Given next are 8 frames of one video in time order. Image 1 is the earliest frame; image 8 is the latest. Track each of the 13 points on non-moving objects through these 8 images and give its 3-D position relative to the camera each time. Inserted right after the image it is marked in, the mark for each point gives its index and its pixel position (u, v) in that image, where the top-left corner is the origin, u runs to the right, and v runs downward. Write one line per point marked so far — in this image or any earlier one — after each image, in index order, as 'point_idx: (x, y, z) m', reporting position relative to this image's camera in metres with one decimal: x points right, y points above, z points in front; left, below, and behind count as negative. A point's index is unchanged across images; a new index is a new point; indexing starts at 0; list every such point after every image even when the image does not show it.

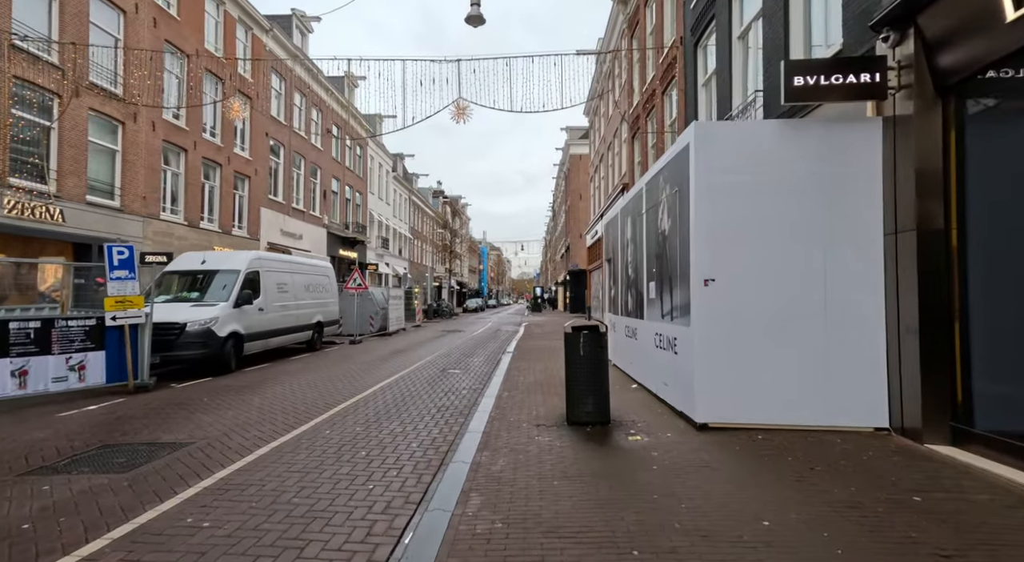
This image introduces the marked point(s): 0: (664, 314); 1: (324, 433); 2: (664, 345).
0: (+2.0, -0.4, +7.1) m
1: (-2.1, -1.7, +6.3) m
2: (+2.0, -0.8, +7.1) m
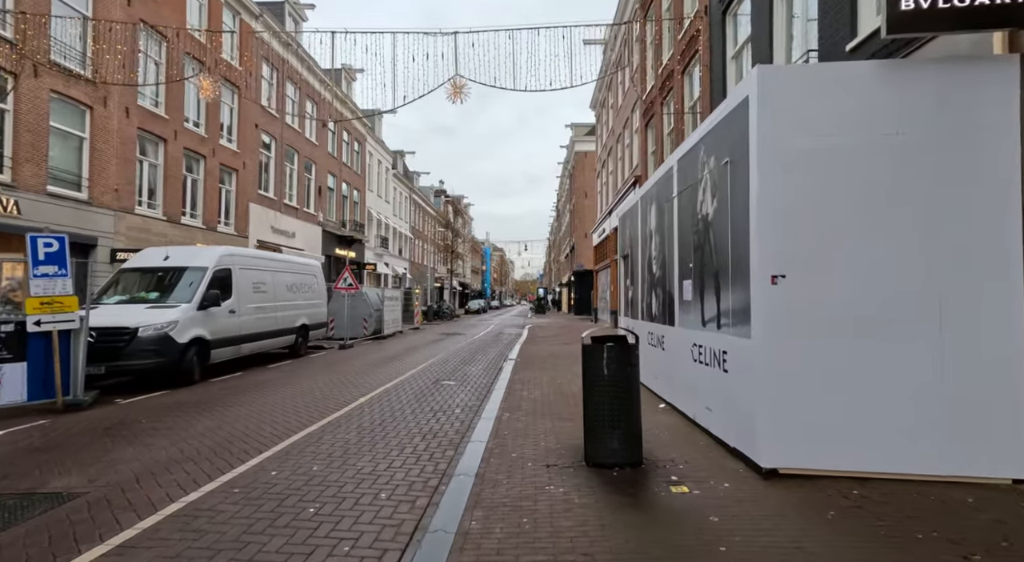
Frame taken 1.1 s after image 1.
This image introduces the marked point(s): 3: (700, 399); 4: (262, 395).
0: (+2.0, -0.4, +5.6) m
1: (-2.1, -1.7, +4.8) m
2: (+2.0, -0.8, +5.6) m
3: (+2.0, -1.2, +5.8) m
4: (-4.1, -1.9, +9.3) m
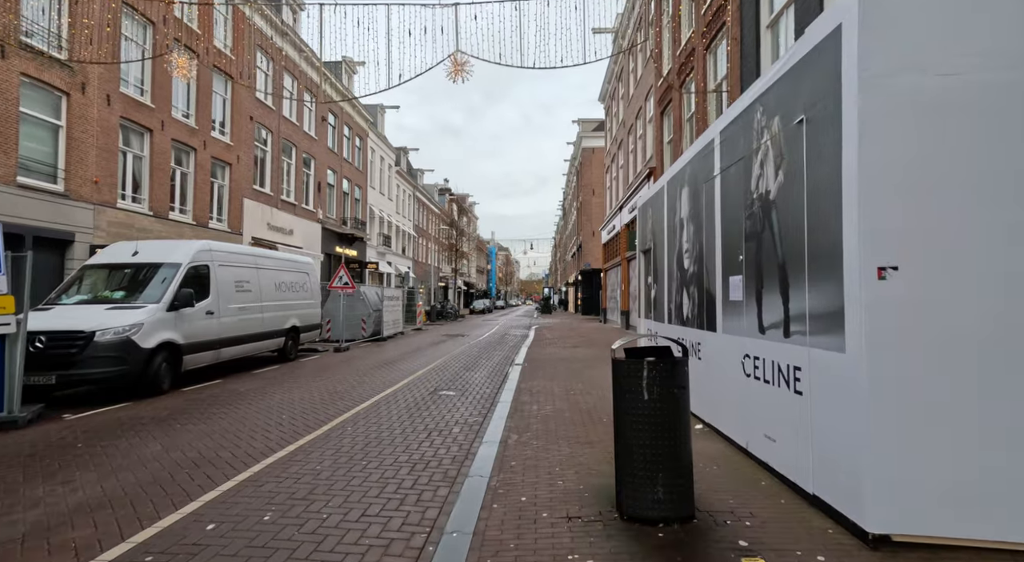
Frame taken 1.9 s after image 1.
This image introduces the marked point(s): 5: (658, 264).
0: (+2.1, -0.4, +4.5) m
1: (-2.0, -1.7, +3.7) m
2: (+2.1, -0.8, +4.5) m
3: (+2.0, -1.2, +4.6) m
4: (-4.0, -1.9, +8.2) m
5: (+2.3, +0.3, +8.7) m
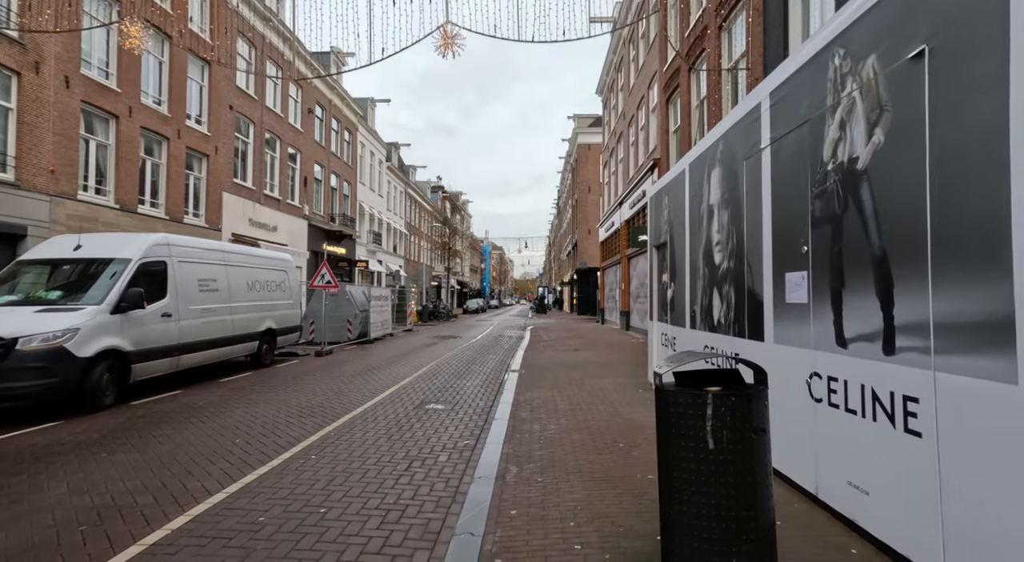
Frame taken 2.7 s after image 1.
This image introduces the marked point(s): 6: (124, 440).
0: (+2.1, -0.3, +3.4) m
1: (-2.0, -1.6, +2.6) m
2: (+2.1, -0.7, +3.3) m
3: (+2.1, -1.2, +3.5) m
4: (-4.0, -1.8, +7.1) m
5: (+2.3, +0.3, +7.6) m
6: (-4.3, -1.8, +6.1) m
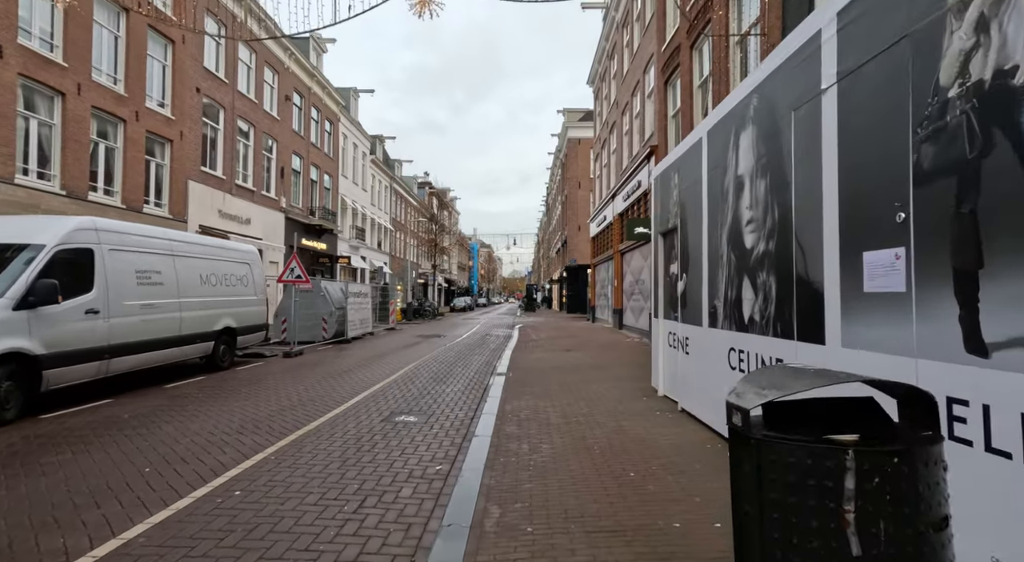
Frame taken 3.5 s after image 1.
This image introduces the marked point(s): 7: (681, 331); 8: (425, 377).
0: (+2.0, -0.2, +2.2) m
1: (-2.1, -1.5, +1.3) m
2: (+2.0, -0.6, +2.2) m
3: (+1.9, -1.1, +2.4) m
4: (-4.2, -1.7, +5.8) m
5: (+2.1, +0.4, +6.5) m
6: (-4.5, -1.6, +4.8) m
7: (+2.1, -0.6, +6.9) m
8: (-1.8, -2.0, +11.9) m
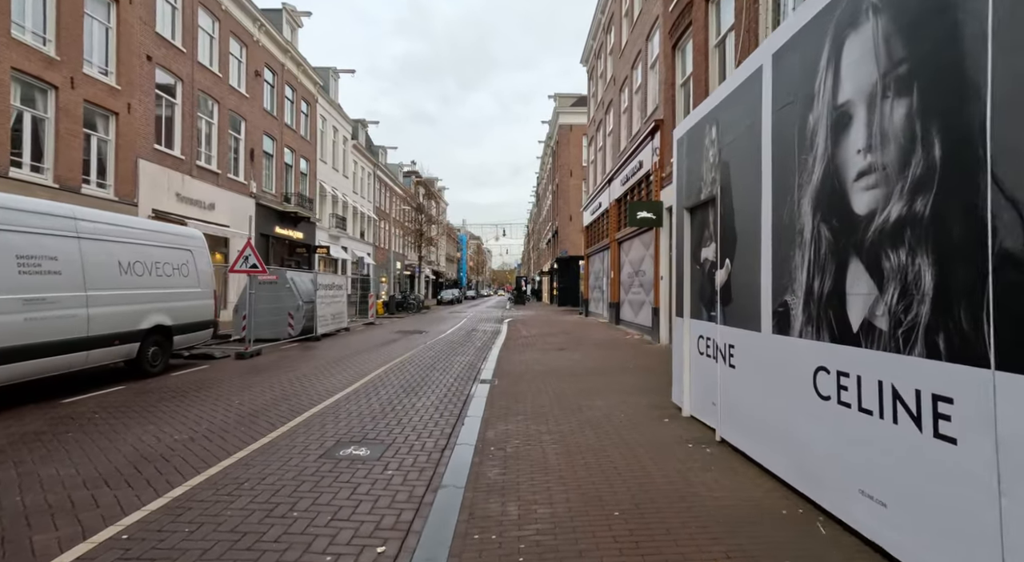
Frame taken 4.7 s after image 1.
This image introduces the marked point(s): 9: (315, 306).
0: (+1.9, -0.2, +0.5) m
1: (-2.2, -1.5, -0.5) m
2: (+1.9, -0.6, +0.5) m
3: (+1.9, -1.0, +0.6) m
4: (-4.3, -1.6, +4.0) m
5: (+2.0, +0.5, +4.7) m
6: (-4.6, -1.5, +2.9) m
7: (+1.9, -0.5, +5.2) m
8: (-2.1, -1.8, +10.1) m
9: (-6.3, -0.8, +17.8) m
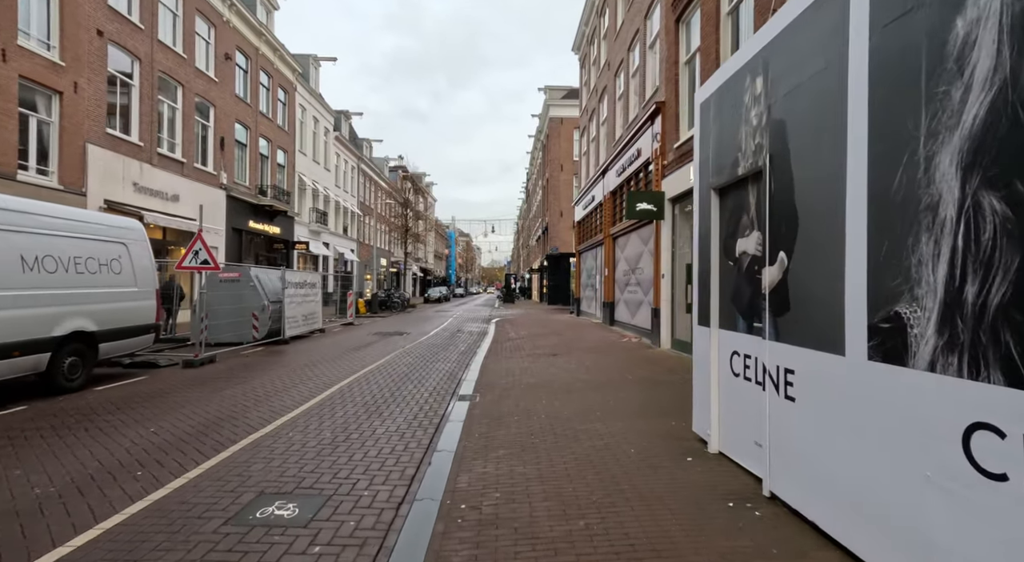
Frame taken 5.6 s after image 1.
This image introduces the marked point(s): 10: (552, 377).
0: (+1.8, -0.2, -0.9) m
1: (-2.2, -1.5, -1.9) m
2: (+1.8, -0.6, -0.9) m
3: (+1.8, -1.1, -0.7) m
4: (-4.5, -1.6, +2.5) m
5: (+1.8, +0.5, +3.4) m
6: (-4.7, -1.5, +1.5) m
7: (+1.8, -0.5, +3.8) m
8: (-2.3, -1.8, +8.7) m
9: (-6.7, -0.7, +16.3) m
10: (+0.7, -1.7, +9.5) m
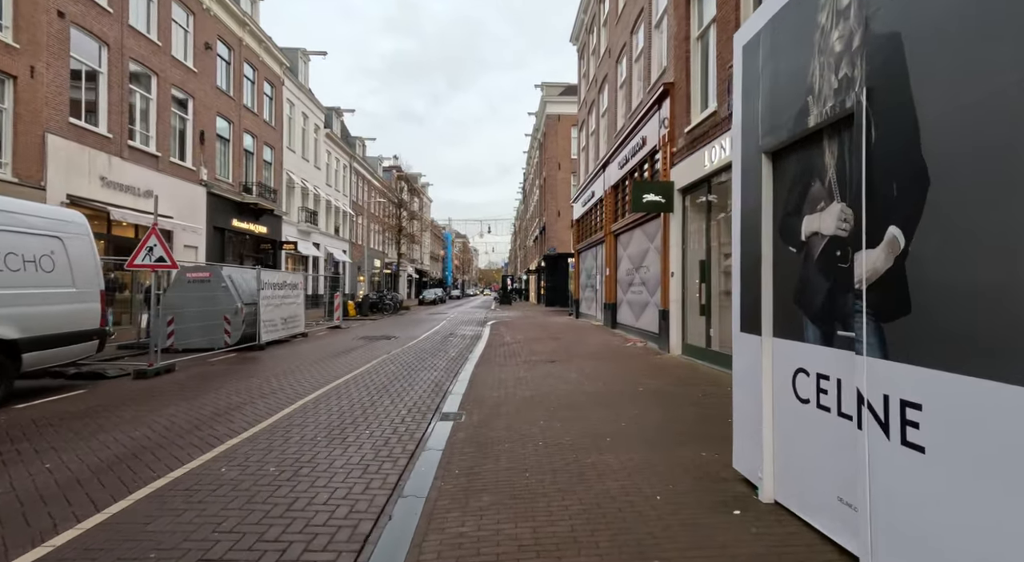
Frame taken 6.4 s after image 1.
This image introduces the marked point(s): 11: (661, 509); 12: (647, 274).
0: (+1.8, -0.2, -2.1) m
1: (-2.3, -1.5, -3.1) m
2: (+1.8, -0.6, -2.1) m
3: (+1.7, -1.0, -1.9) m
4: (-4.5, -1.6, +1.2) m
5: (+1.7, +0.6, +2.2) m
6: (-4.7, -1.5, +0.2) m
7: (+1.7, -0.5, +2.6) m
8: (-2.4, -1.8, +7.4) m
9: (-6.8, -0.8, +15.0) m
10: (+0.6, -1.6, +8.3) m
11: (+1.0, -1.5, +3.7) m
12: (+3.5, +0.2, +14.6) m
